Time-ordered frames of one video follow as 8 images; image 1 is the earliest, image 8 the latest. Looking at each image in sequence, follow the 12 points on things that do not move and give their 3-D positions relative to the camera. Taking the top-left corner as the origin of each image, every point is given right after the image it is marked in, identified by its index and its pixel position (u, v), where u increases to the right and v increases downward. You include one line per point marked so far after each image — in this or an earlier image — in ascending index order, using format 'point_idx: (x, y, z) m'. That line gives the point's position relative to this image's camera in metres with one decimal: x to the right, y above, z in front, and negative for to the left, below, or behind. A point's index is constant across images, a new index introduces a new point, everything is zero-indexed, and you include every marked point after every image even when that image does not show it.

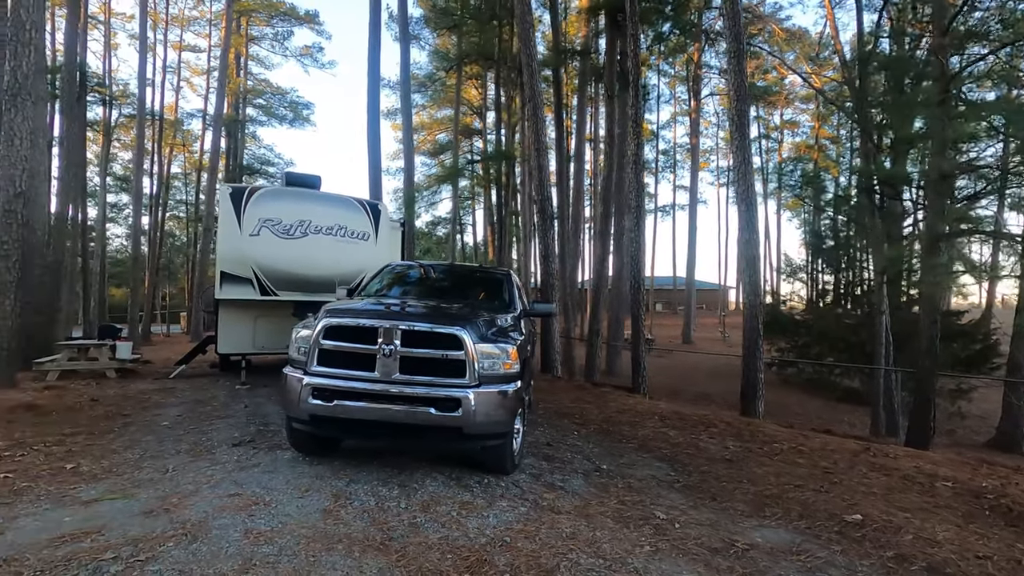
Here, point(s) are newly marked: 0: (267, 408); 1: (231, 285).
0: (-3.5, -1.7, +7.7) m
1: (-4.3, 0.0, +8.3) m
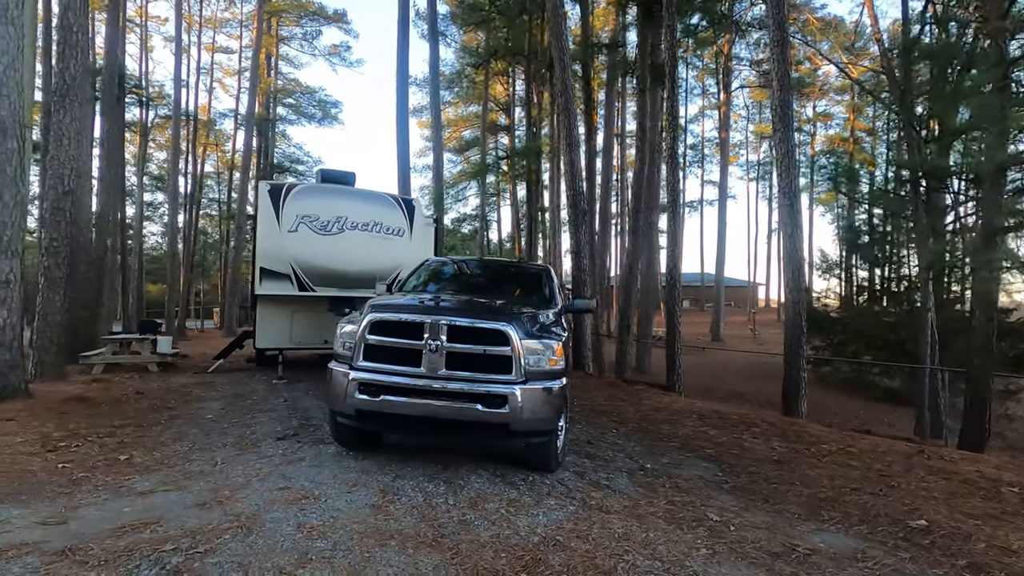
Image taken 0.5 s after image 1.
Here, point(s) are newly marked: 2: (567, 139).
0: (-3.0, -1.7, +7.8) m
1: (-3.8, +0.1, +8.4) m
2: (+1.4, +3.7, +13.3) m
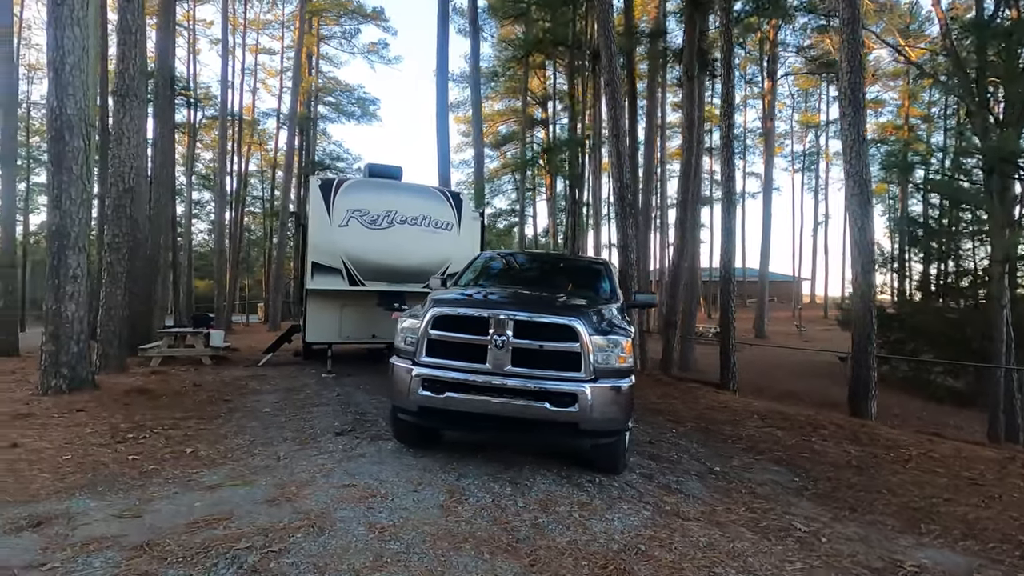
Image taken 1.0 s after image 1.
0: (-2.2, -1.6, +7.8) m
1: (-3.0, +0.2, +8.4) m
2: (+2.4, +3.8, +12.9) m
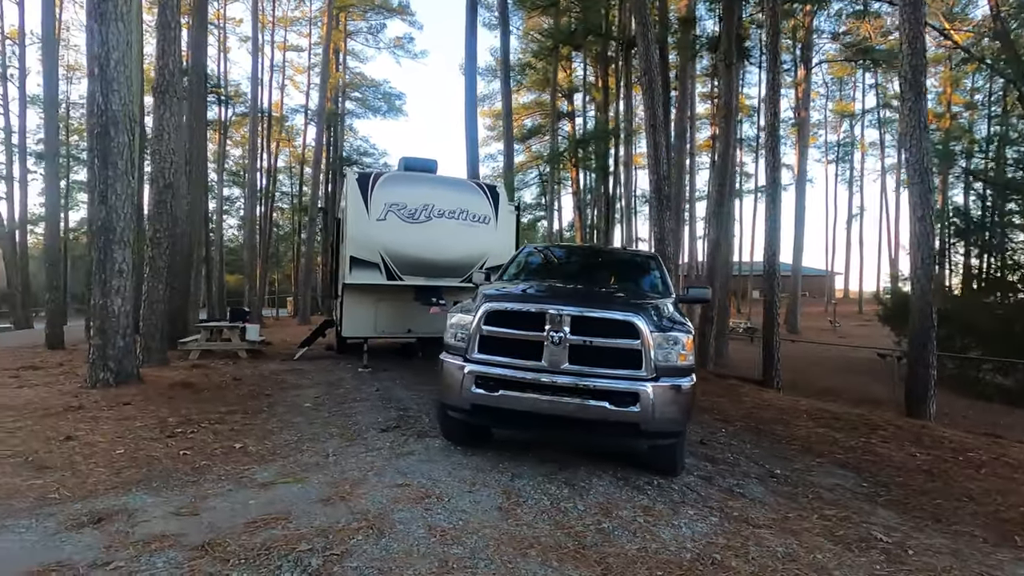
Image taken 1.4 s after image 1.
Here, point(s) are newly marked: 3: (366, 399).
0: (-1.6, -1.5, +7.7) m
1: (-2.4, +0.3, +8.4) m
2: (+3.2, +3.9, +12.6) m
3: (-2.0, -1.5, +7.3) m
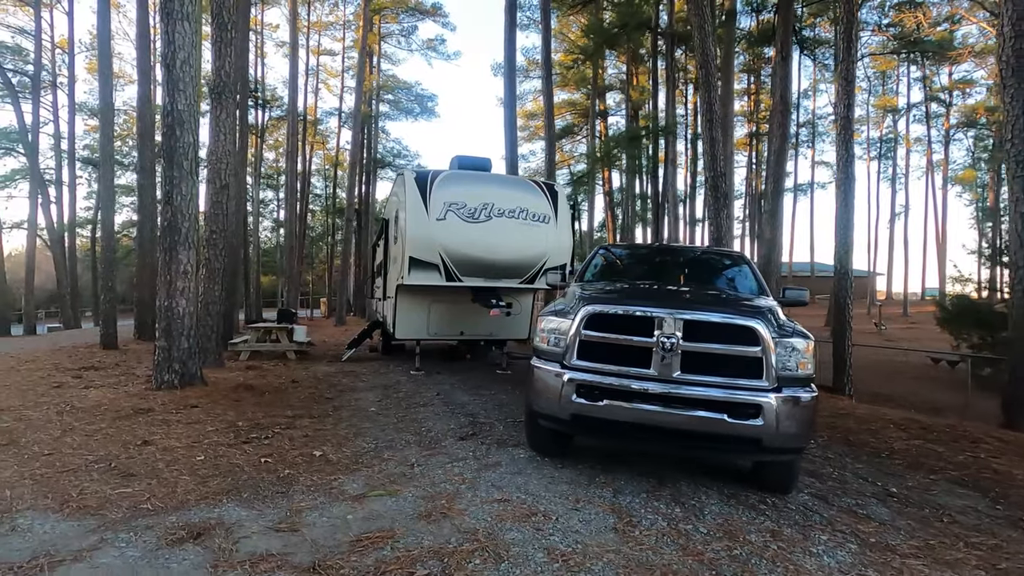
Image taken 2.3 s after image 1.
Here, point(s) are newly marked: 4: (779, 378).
0: (-0.7, -1.5, +7.5) m
1: (-1.4, +0.3, +8.2) m
2: (+4.4, +3.9, +12.2) m
3: (-1.1, -1.5, +7.1) m
4: (+1.9, -0.6, +3.7) m
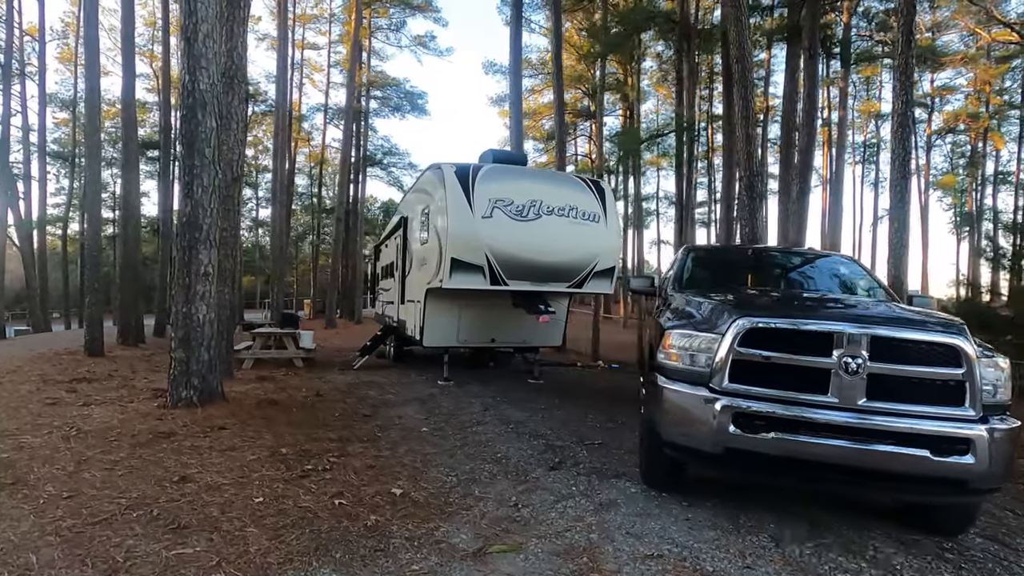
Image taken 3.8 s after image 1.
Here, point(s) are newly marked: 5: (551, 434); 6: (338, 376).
0: (0.0, -1.6, +6.8) m
1: (-0.7, +0.2, +7.5) m
2: (+5.0, +3.8, +11.7) m
3: (-0.3, -1.6, +6.4) m
4: (+2.8, -0.7, +3.2) m
5: (+0.4, -1.6, +5.7) m
6: (-3.4, -1.7, +10.4) m
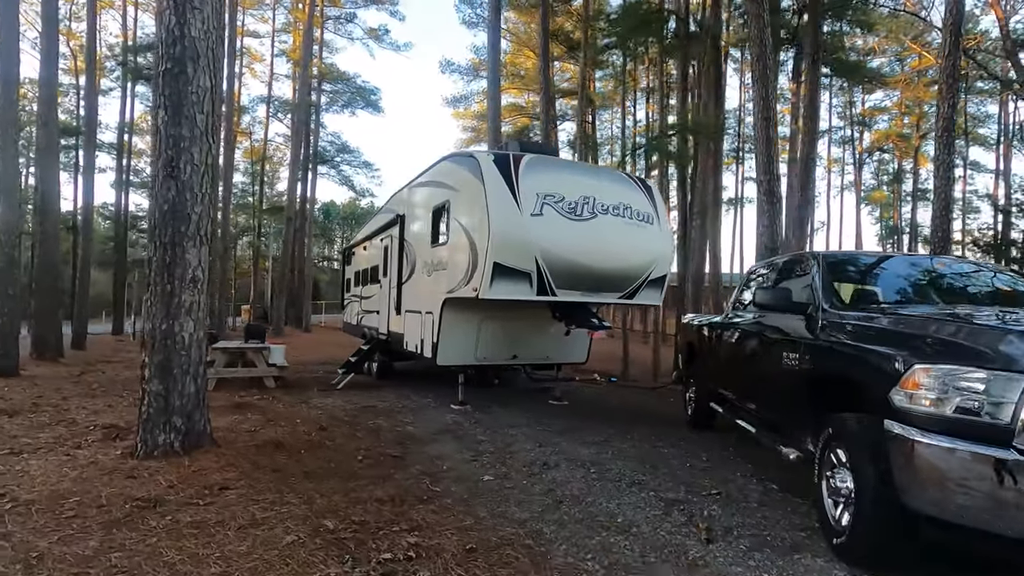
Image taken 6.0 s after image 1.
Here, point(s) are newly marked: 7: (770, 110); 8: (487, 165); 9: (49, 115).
0: (+0.7, -1.7, +5.6) m
1: (-0.1, +0.1, +6.3) m
2: (+5.1, +3.6, +11.1) m
3: (+0.4, -1.7, +5.2) m
4: (+3.9, -0.8, +2.4) m
5: (+1.2, -1.7, +4.7) m
6: (-3.1, -1.8, +8.8) m
7: (+5.3, +3.7, +11.0) m
8: (-0.3, +1.5, +6.4) m
9: (-12.2, +4.6, +14.1) m
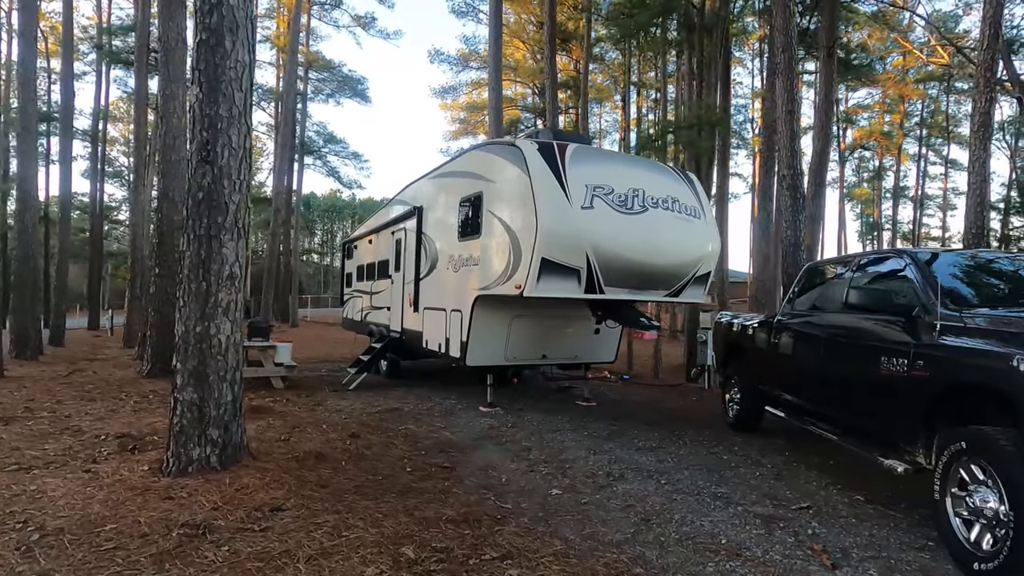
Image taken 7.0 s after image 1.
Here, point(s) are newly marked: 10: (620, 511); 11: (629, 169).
0: (+1.3, -1.7, +5.3) m
1: (+0.5, +0.1, +5.9) m
2: (+5.5, +3.7, +10.9) m
3: (+1.0, -1.7, +4.9) m
4: (+4.5, -0.8, +2.1) m
5: (+1.8, -1.7, +4.4) m
6: (-2.6, -1.8, +8.4) m
7: (+5.7, +3.8, +10.8) m
8: (+0.3, +1.6, +6.0) m
9: (-11.9, +4.8, +13.2) m
10: (+0.8, -1.7, +4.0) m
11: (+1.4, +1.4, +6.4) m
